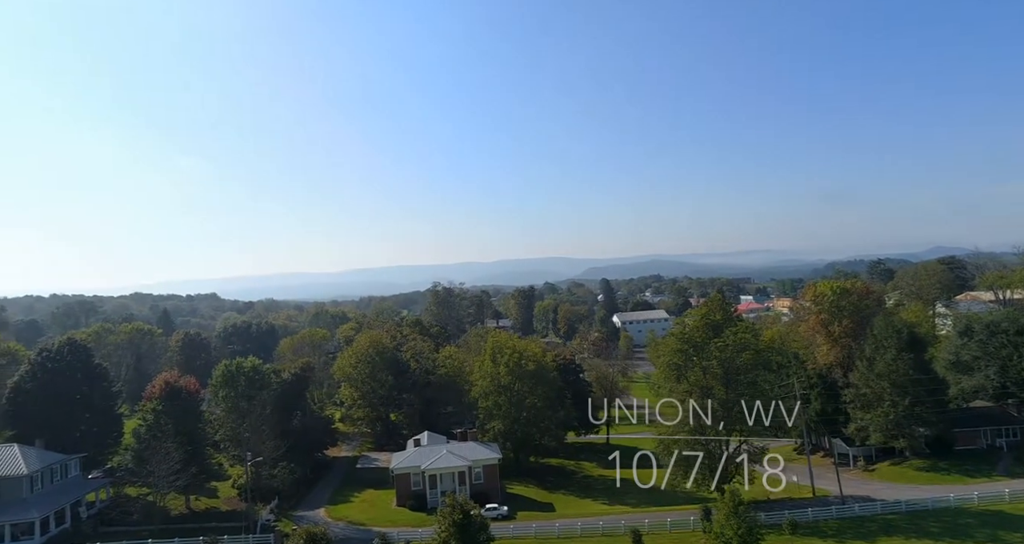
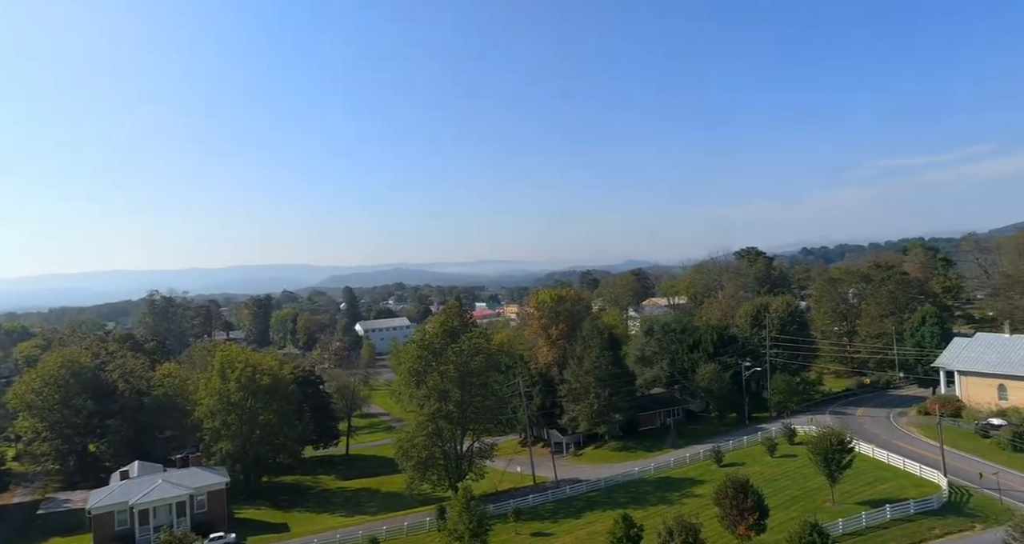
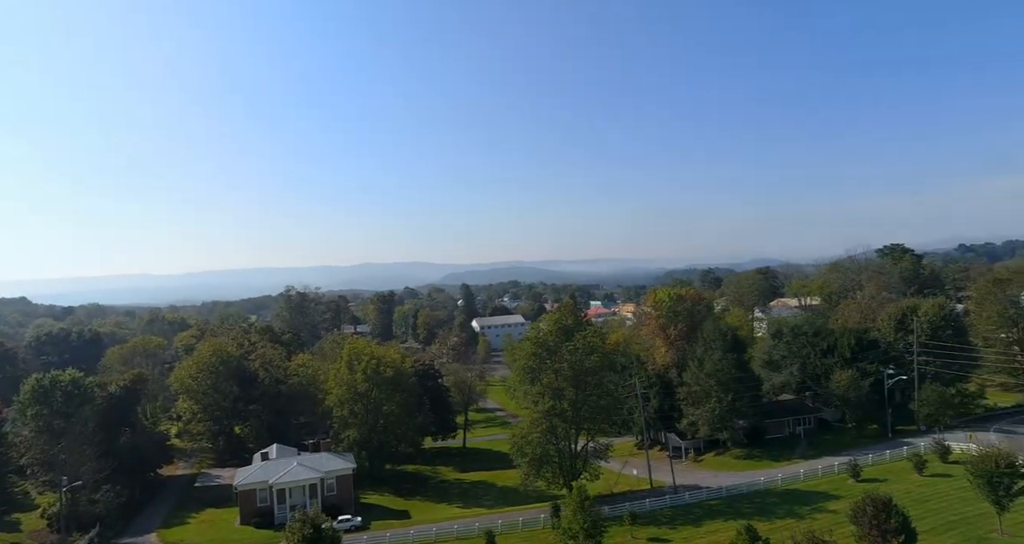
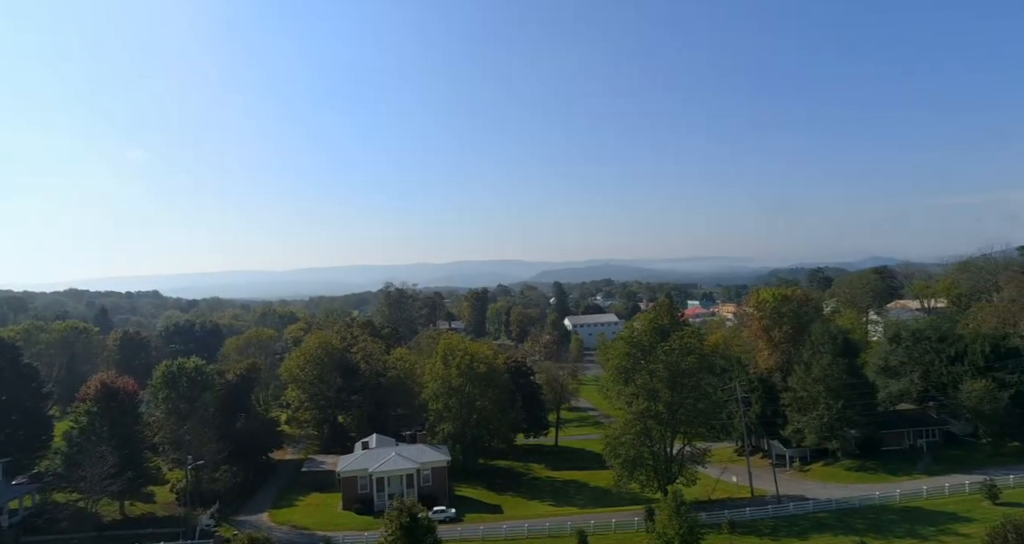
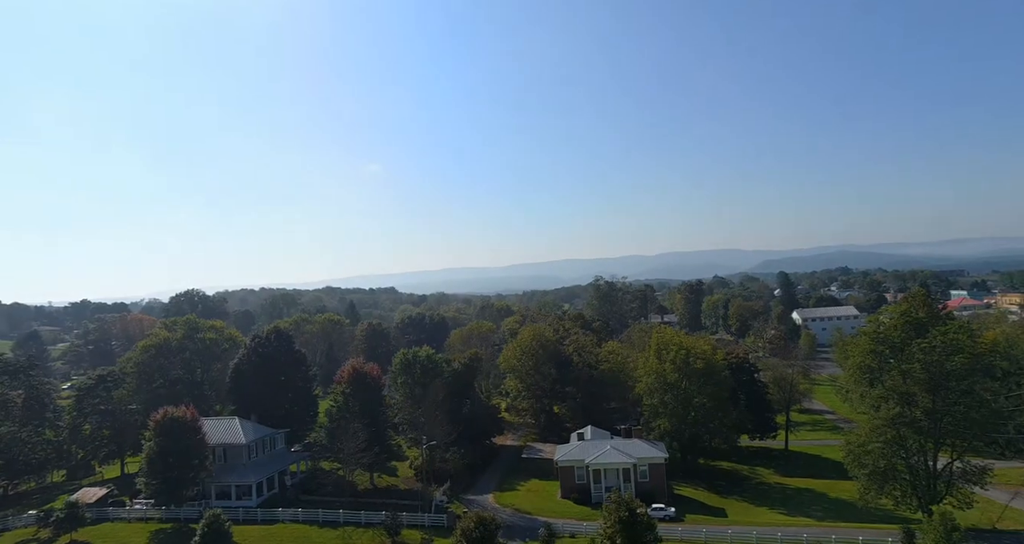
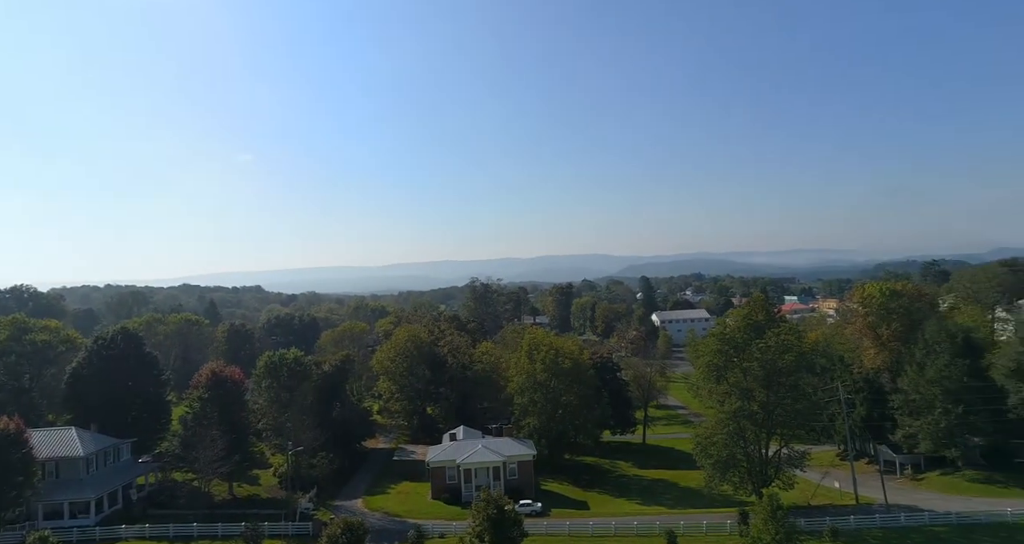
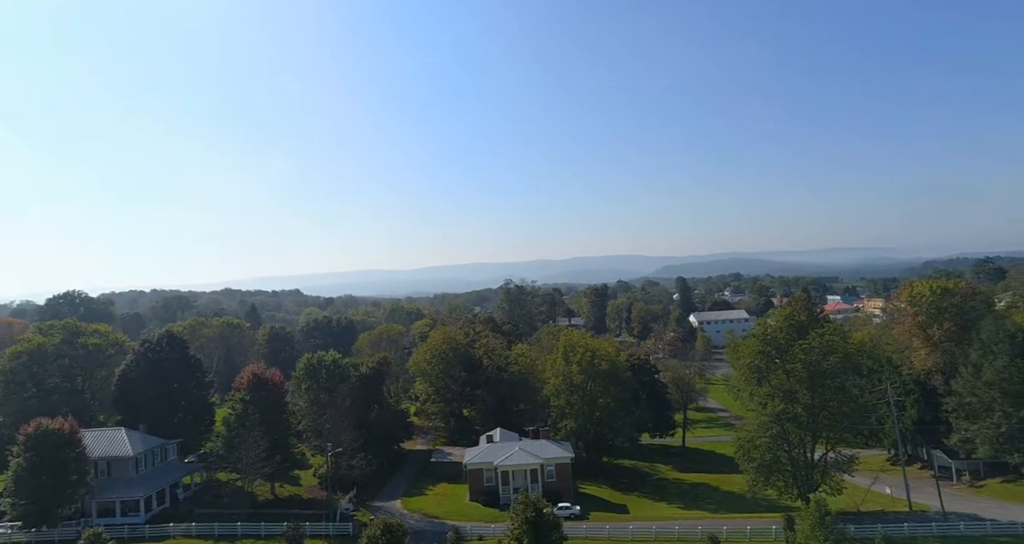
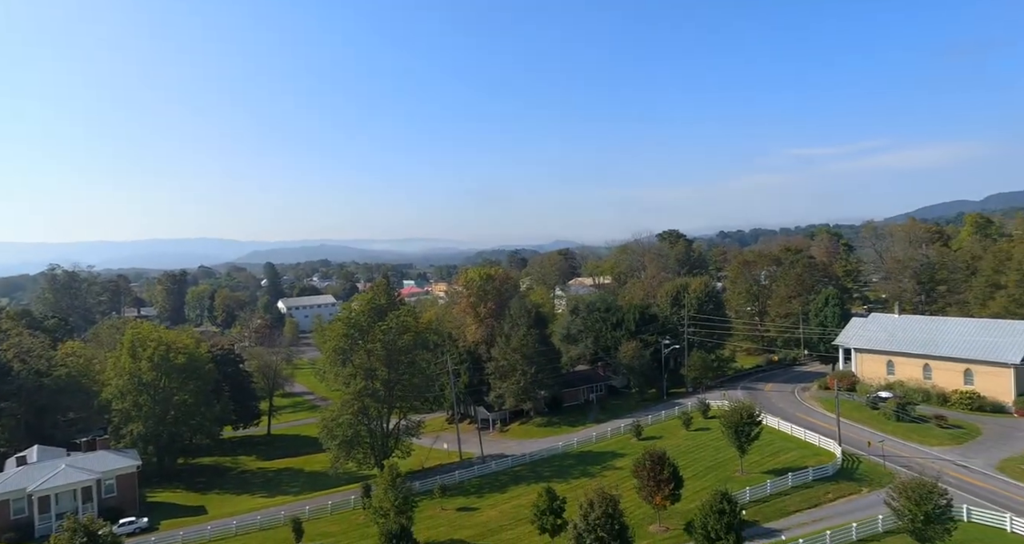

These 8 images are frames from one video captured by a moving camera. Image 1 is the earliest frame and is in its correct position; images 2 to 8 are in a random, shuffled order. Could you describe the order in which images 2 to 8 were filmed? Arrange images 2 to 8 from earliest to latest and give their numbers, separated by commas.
7, 5, 6, 4, 3, 2, 8
